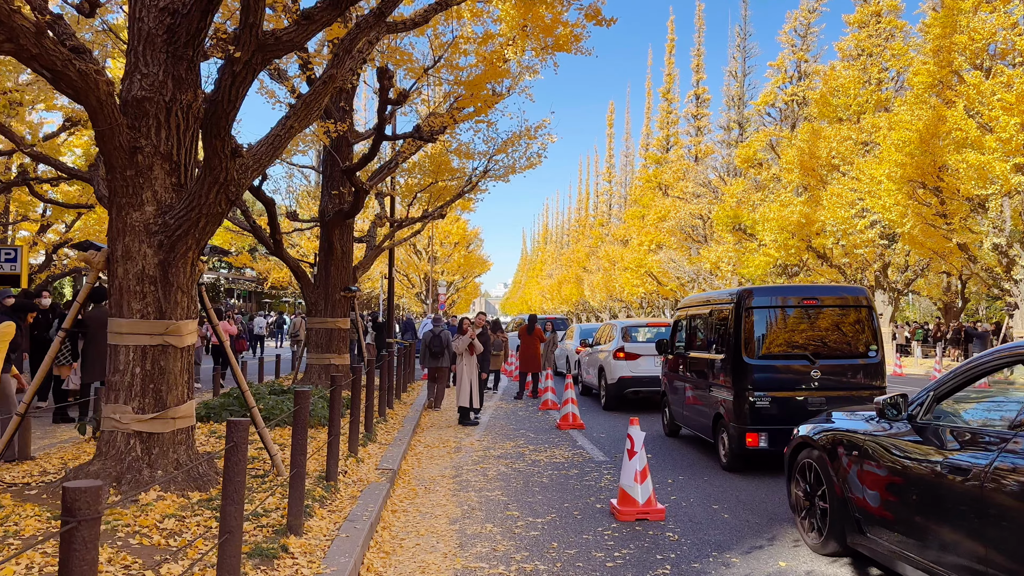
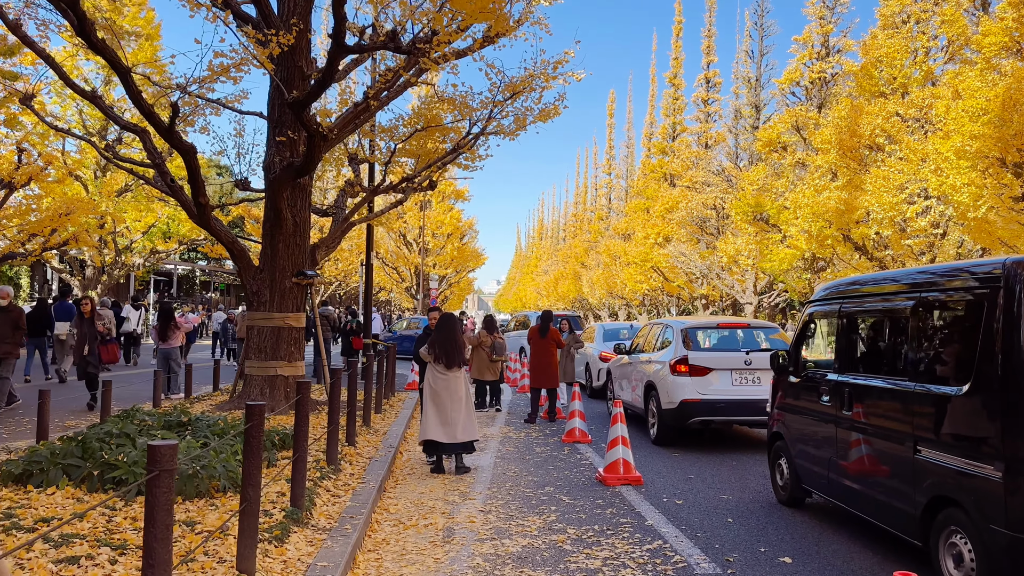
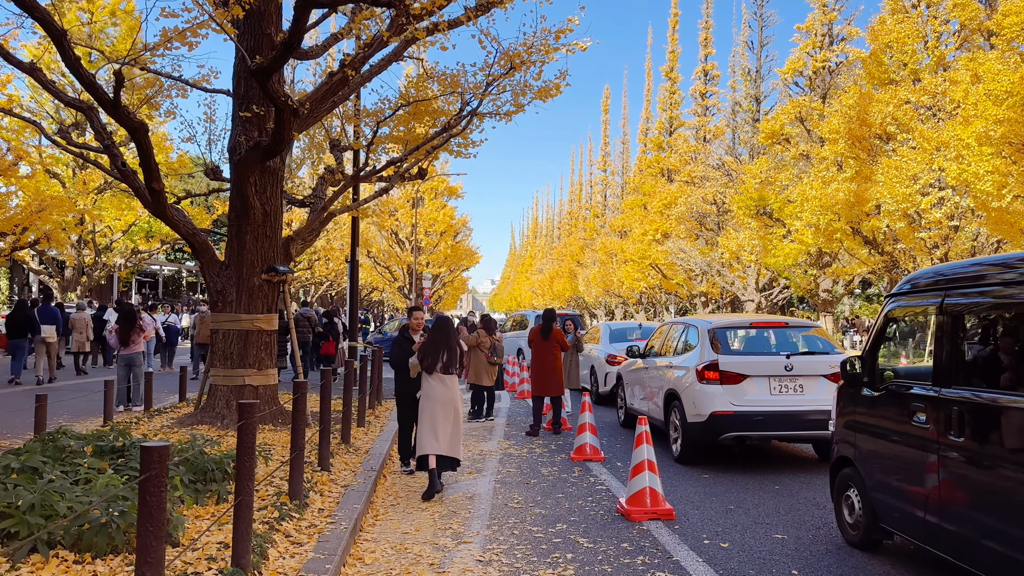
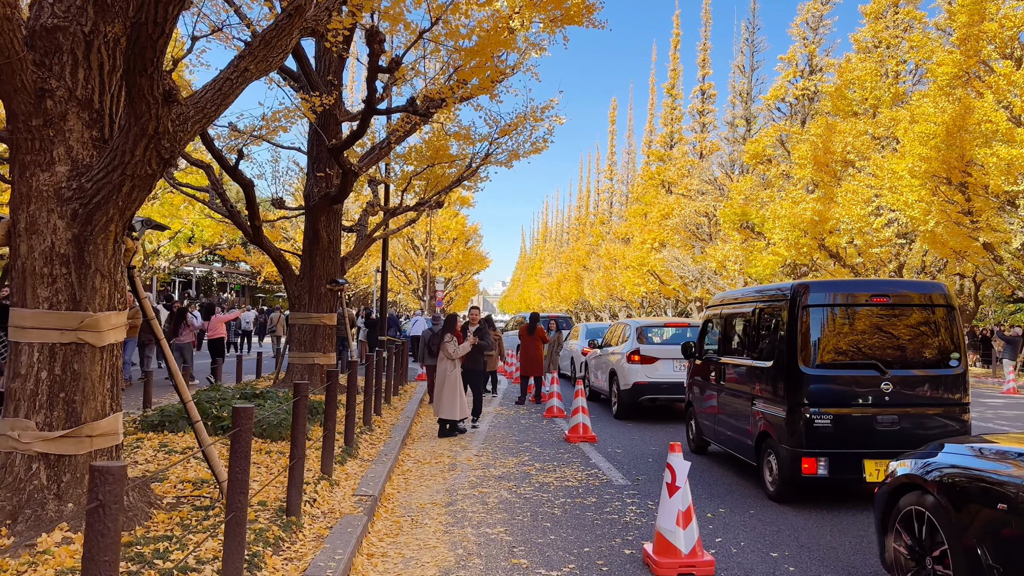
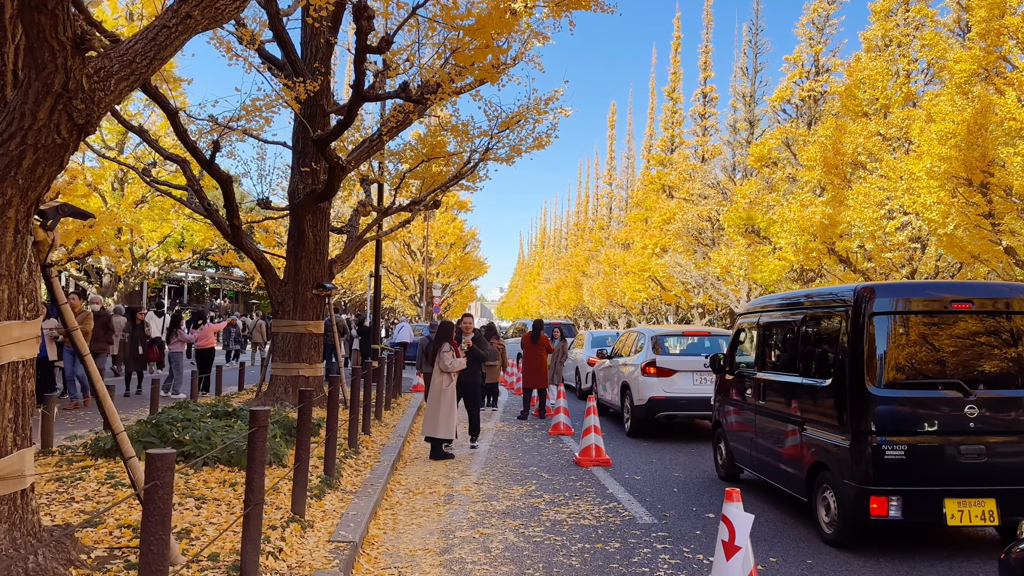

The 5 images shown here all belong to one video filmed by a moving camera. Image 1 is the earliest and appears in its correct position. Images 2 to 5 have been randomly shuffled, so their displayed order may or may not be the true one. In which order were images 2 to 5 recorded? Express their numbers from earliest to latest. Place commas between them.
4, 5, 2, 3
